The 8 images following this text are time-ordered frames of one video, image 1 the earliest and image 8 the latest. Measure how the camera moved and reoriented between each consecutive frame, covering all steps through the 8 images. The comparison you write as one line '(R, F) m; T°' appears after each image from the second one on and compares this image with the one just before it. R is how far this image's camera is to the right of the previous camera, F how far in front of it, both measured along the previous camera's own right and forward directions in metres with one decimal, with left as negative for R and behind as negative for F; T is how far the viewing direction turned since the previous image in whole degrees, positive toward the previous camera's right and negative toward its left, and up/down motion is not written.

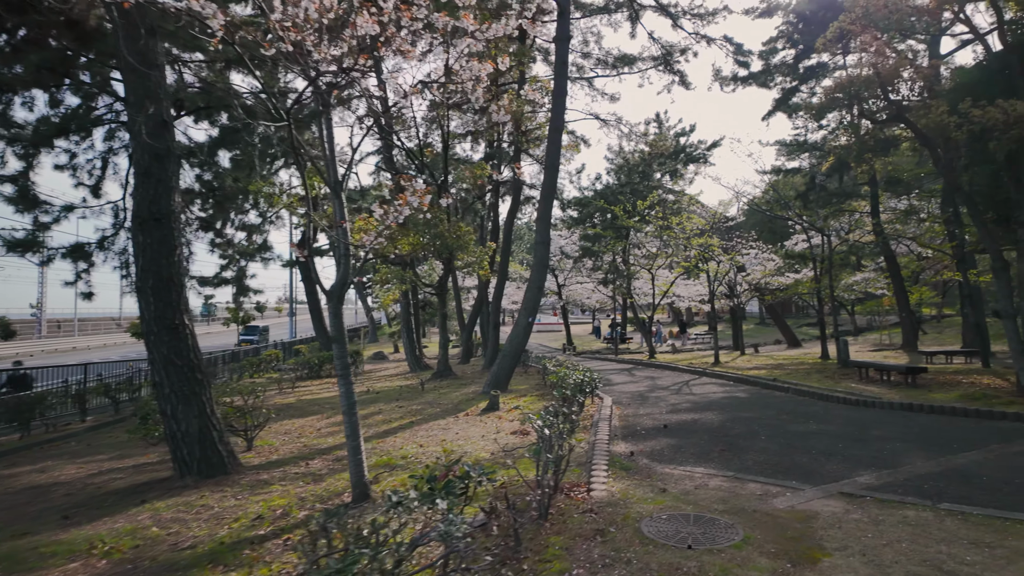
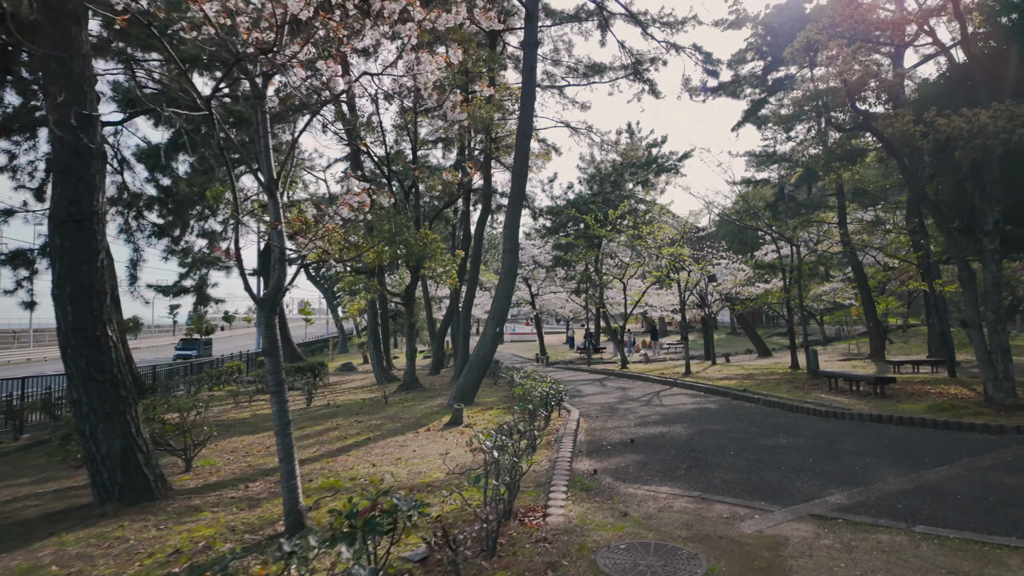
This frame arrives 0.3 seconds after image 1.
(+0.2, +0.3) m; +2°
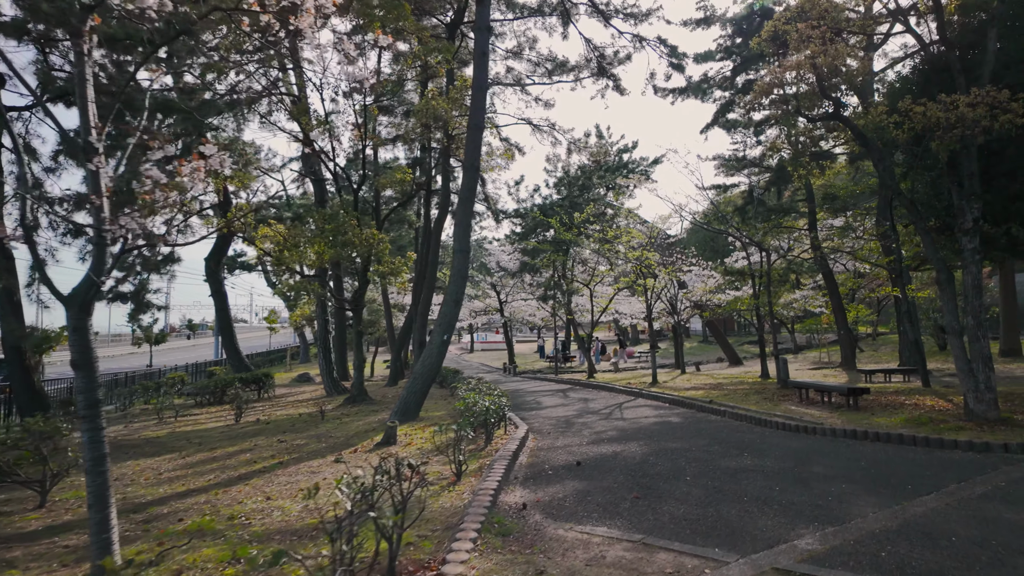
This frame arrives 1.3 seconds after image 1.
(+0.4, +0.8) m; +2°
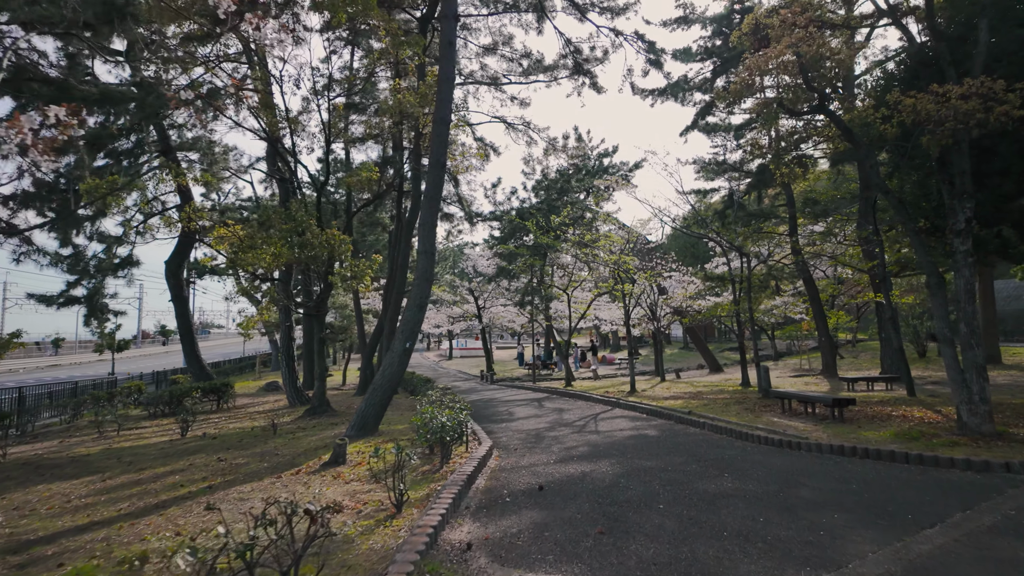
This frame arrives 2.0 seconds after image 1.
(+0.2, +0.6) m; +2°
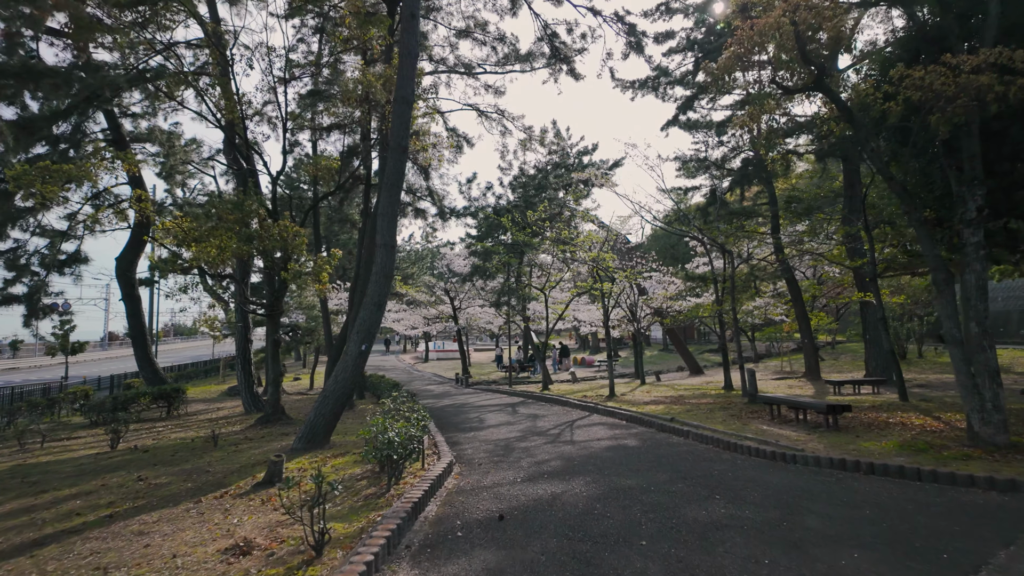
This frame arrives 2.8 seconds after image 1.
(+0.2, +0.8) m; +2°
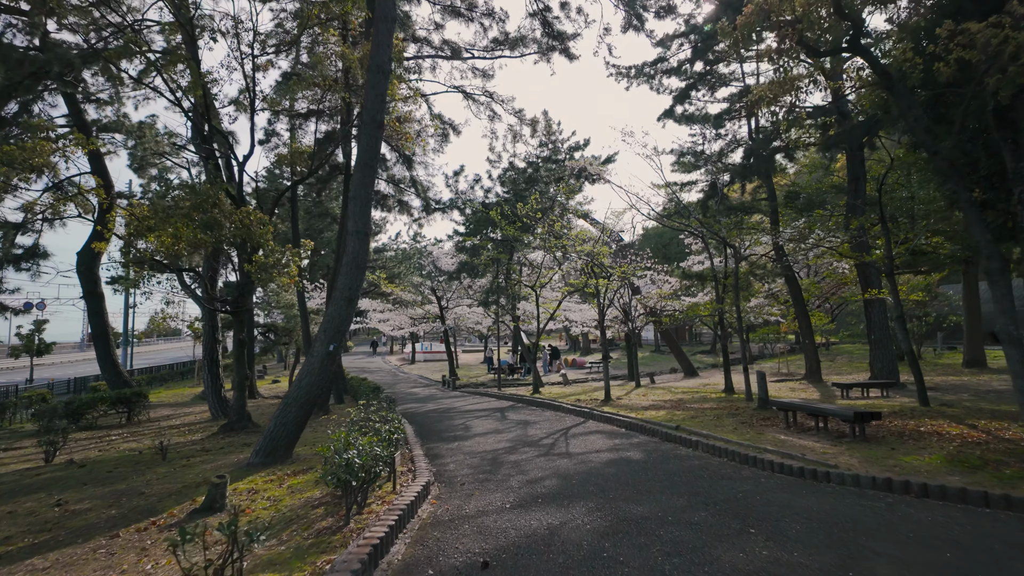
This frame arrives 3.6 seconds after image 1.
(0.0, +0.9) m; +1°
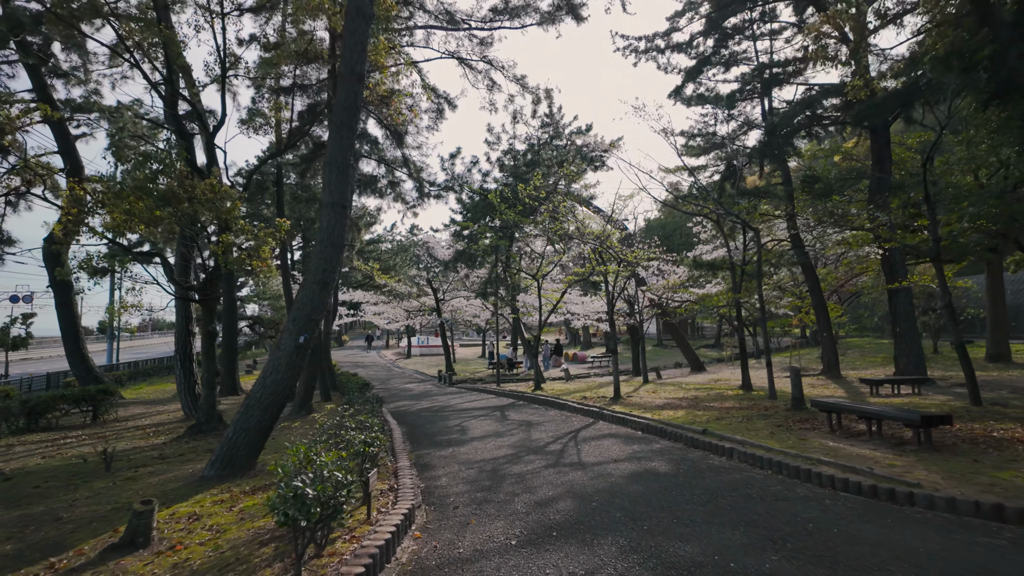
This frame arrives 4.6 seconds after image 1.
(-0.1, +1.0) m; 0°
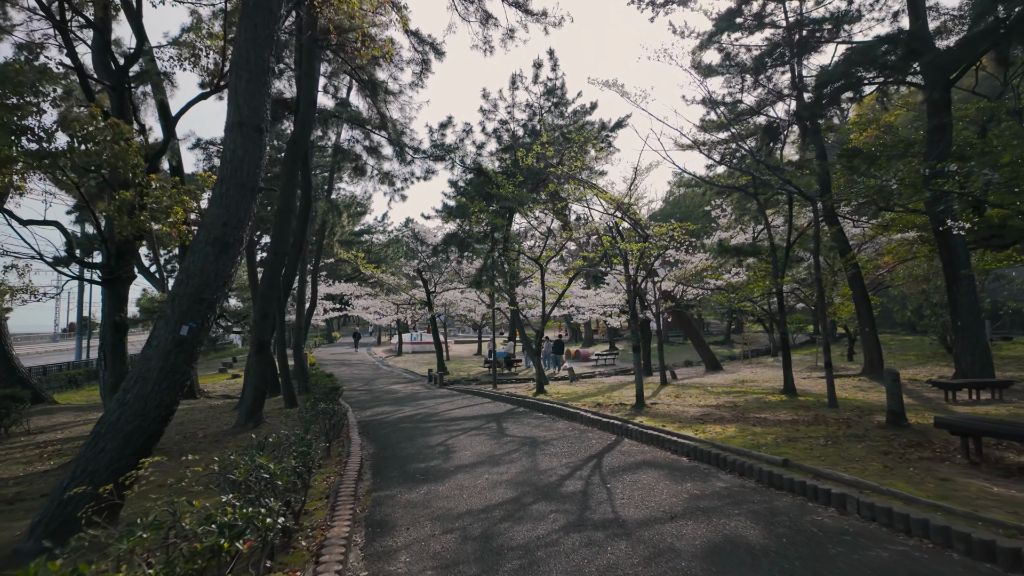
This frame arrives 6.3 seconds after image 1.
(0.0, +2.0) m; 0°
